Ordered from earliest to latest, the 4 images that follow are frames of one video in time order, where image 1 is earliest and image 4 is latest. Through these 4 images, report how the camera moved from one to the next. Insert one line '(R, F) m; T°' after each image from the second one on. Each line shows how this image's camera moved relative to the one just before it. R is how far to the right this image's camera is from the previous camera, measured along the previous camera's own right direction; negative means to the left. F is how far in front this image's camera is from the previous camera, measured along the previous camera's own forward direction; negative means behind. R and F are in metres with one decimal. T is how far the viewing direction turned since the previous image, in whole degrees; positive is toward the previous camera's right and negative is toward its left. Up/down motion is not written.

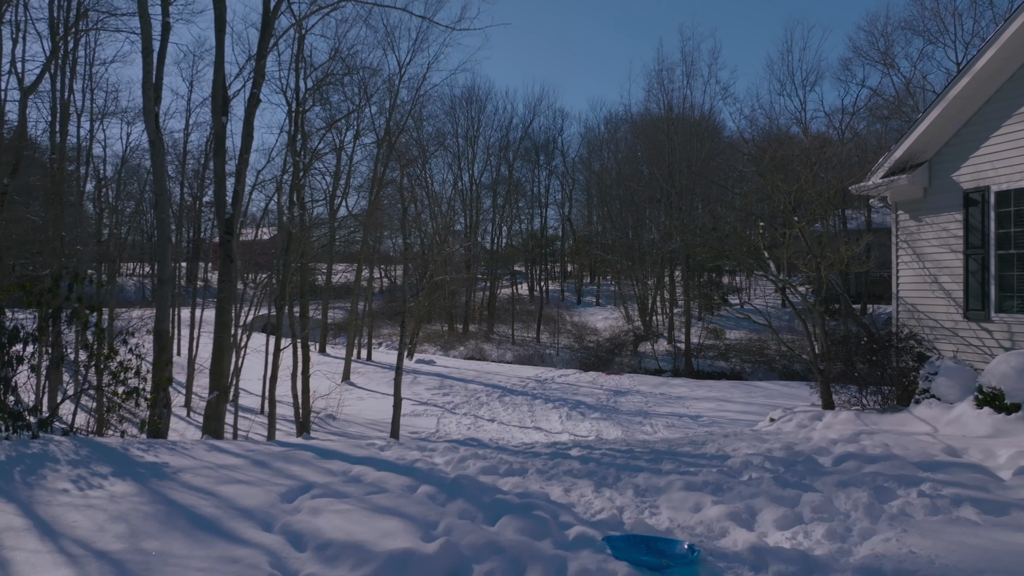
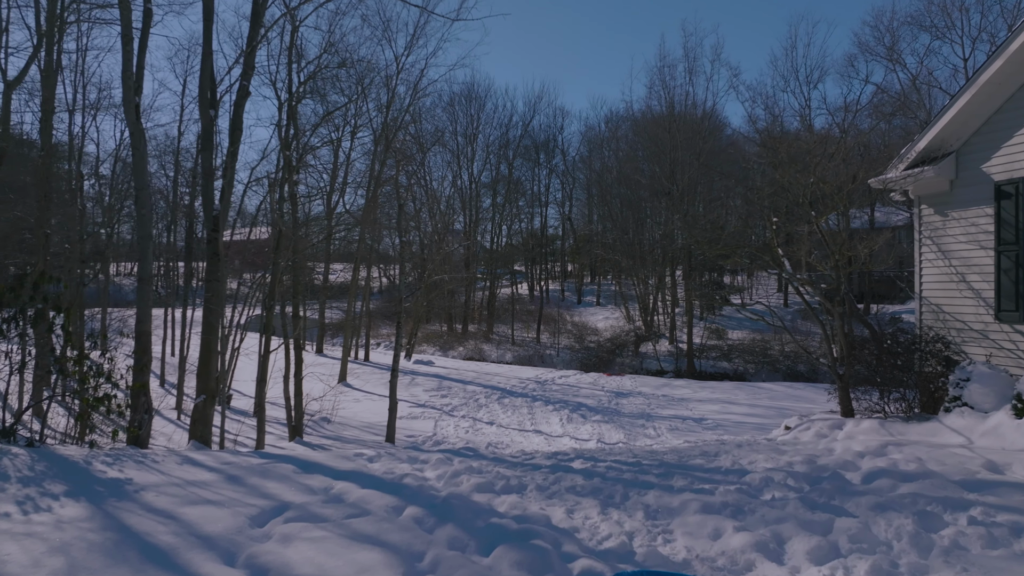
(0.0, +0.3) m; 0°
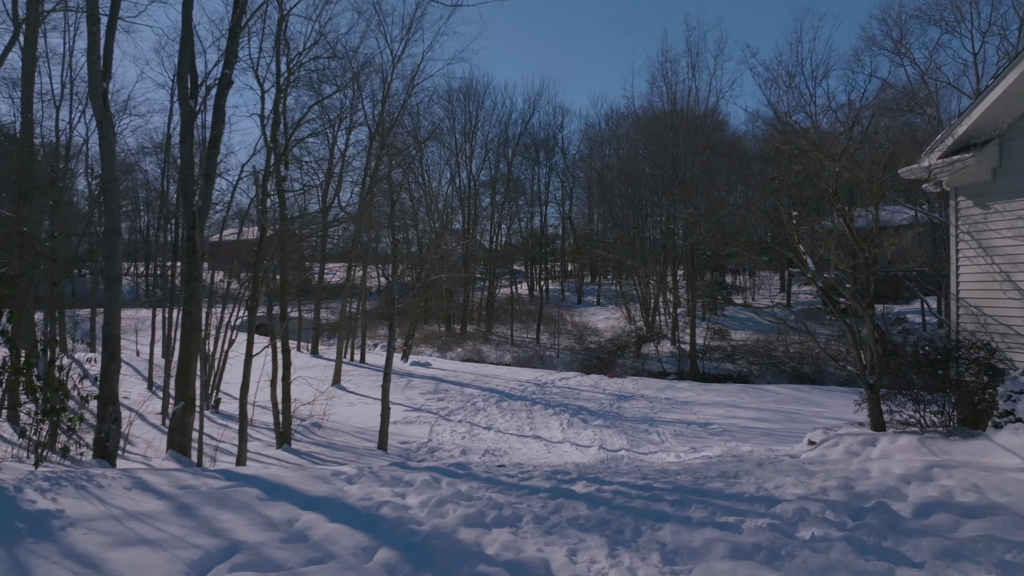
(0.0, +0.5) m; 0°
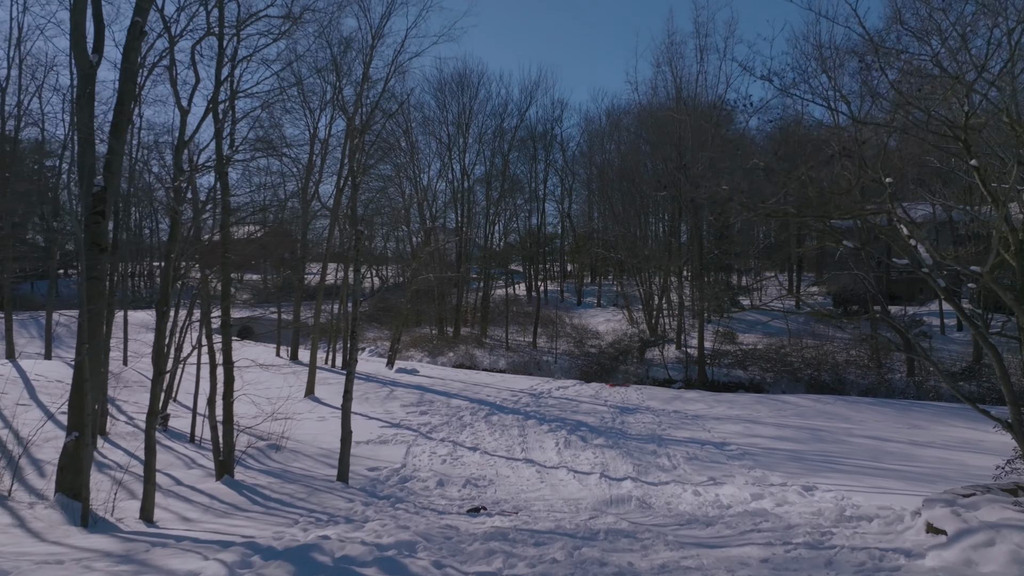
(+0.2, +1.6) m; 0°
